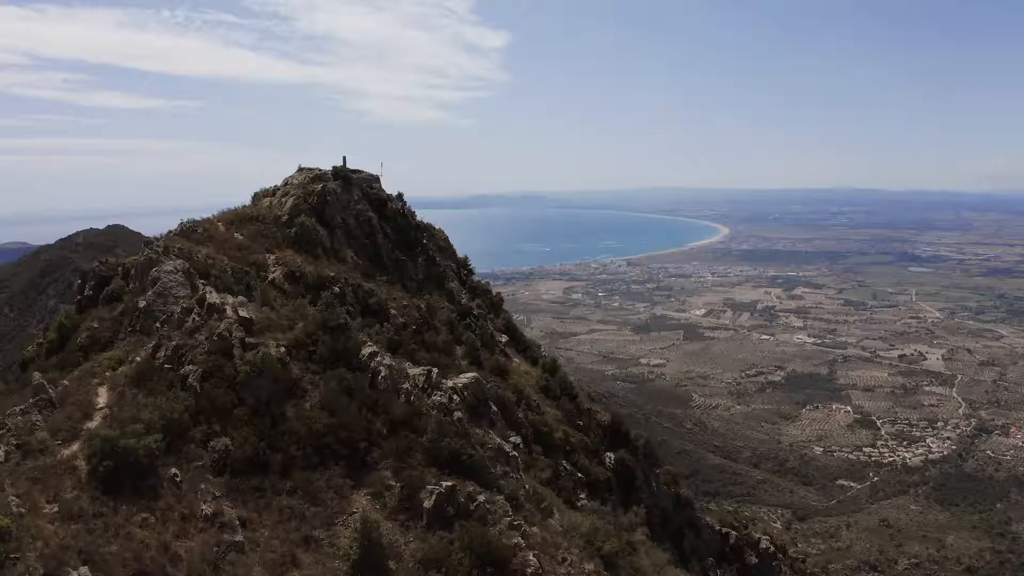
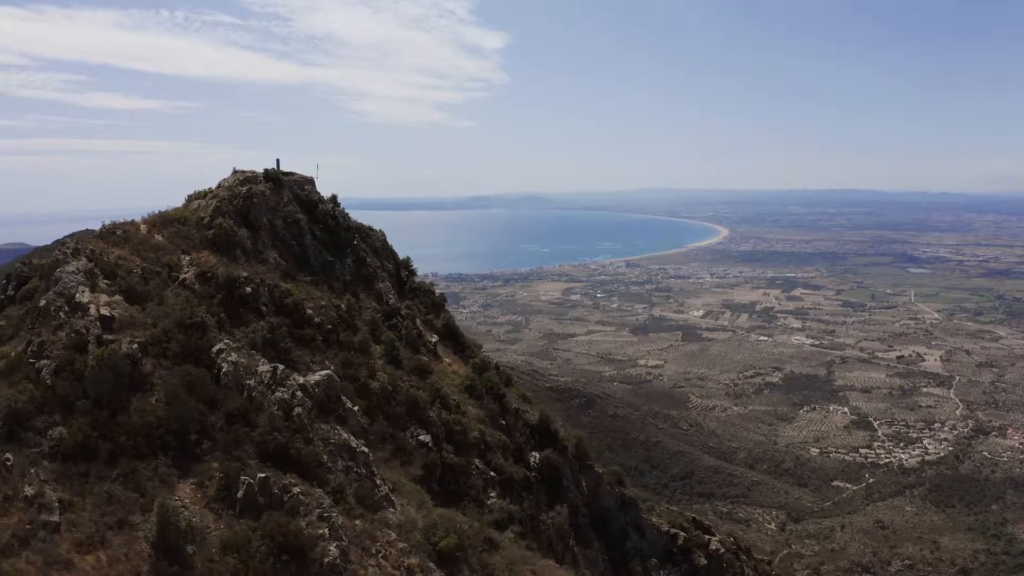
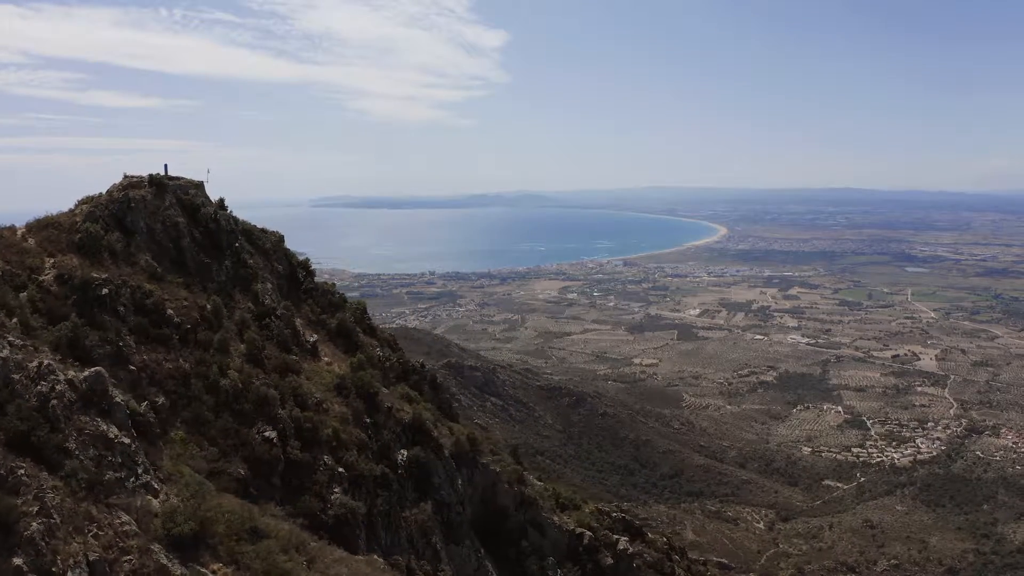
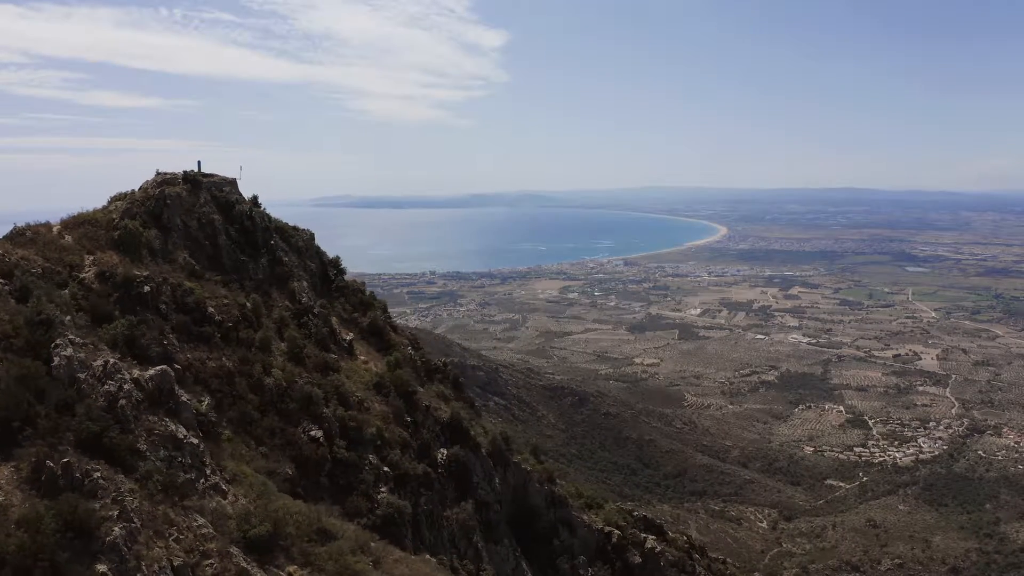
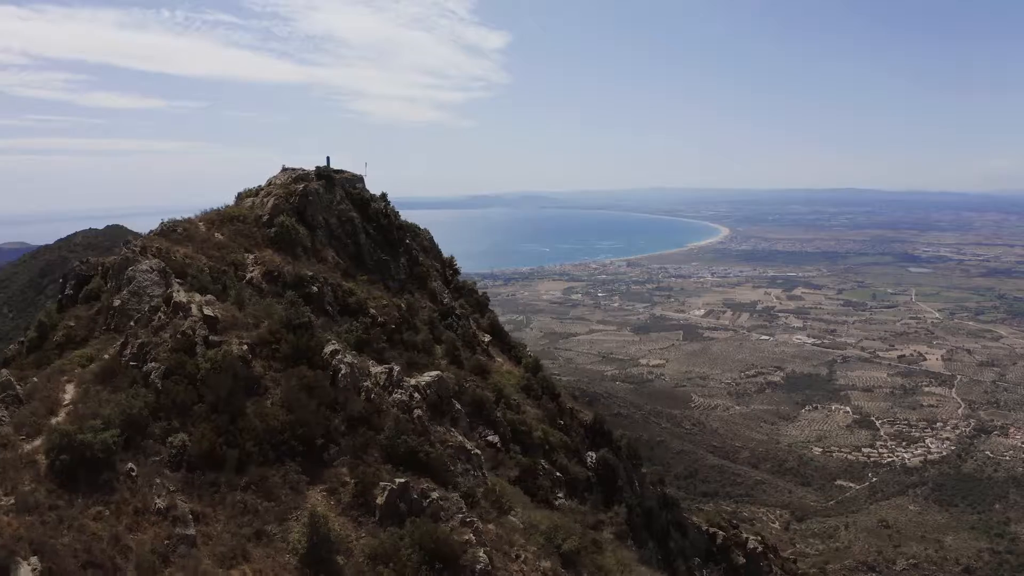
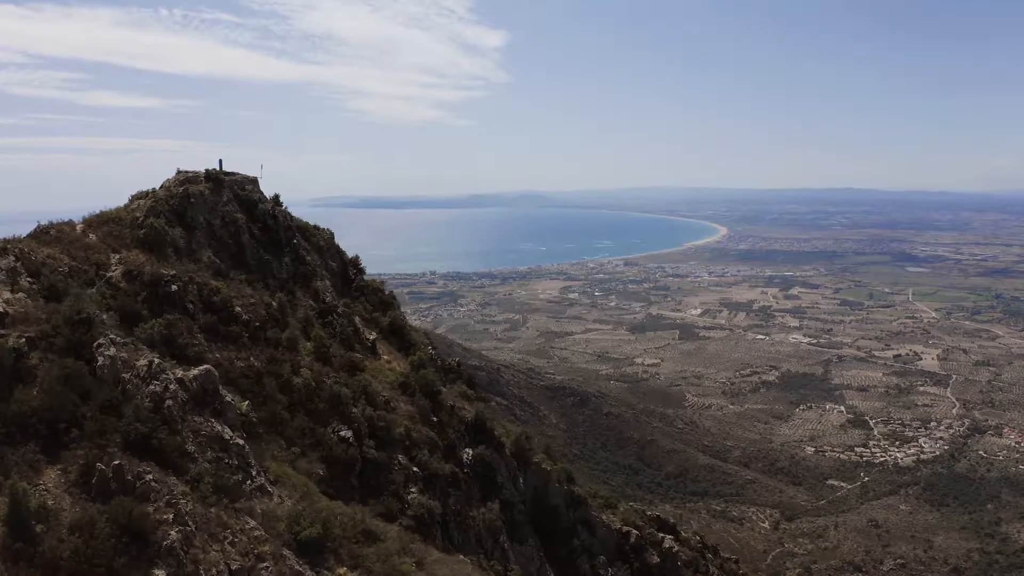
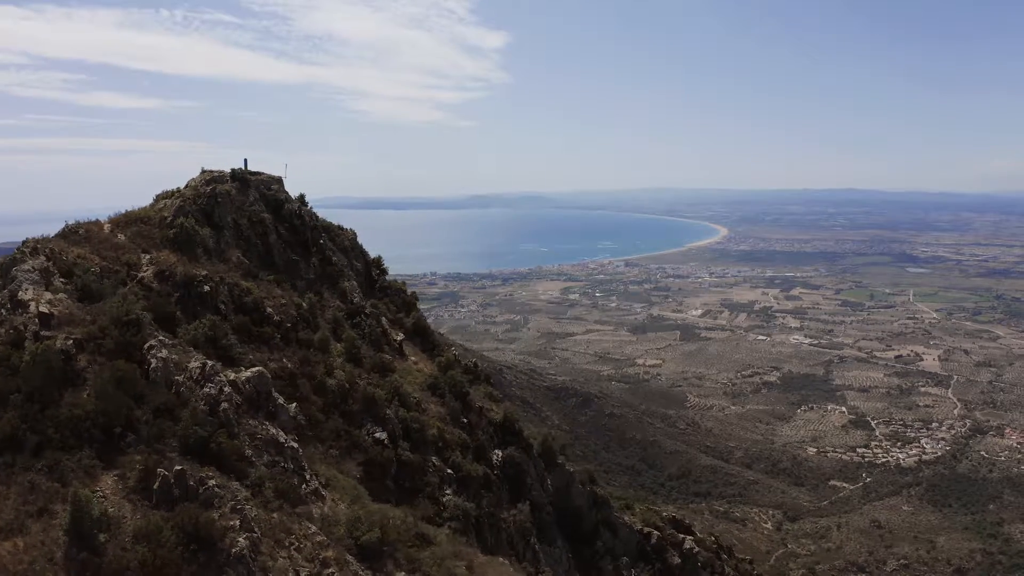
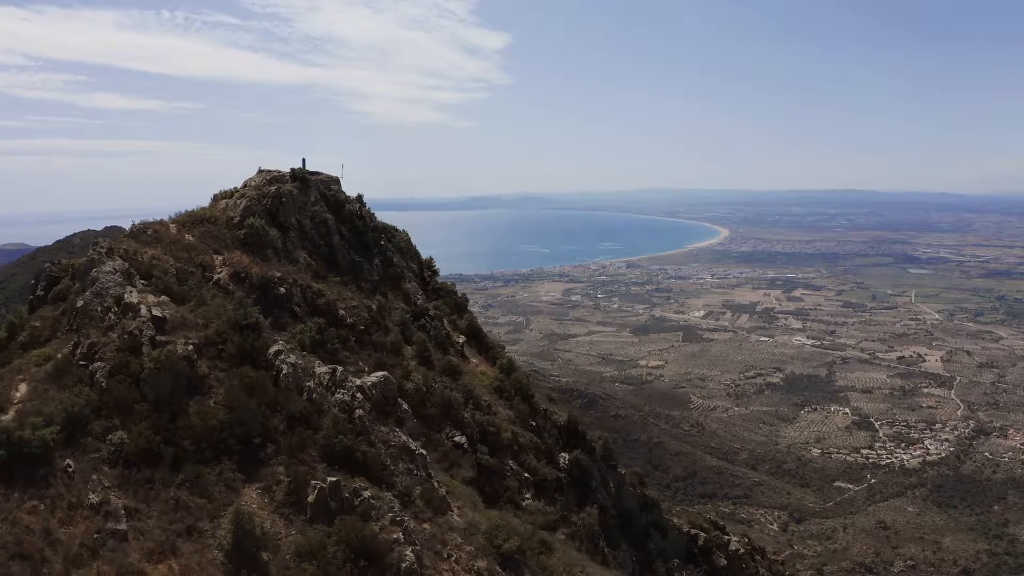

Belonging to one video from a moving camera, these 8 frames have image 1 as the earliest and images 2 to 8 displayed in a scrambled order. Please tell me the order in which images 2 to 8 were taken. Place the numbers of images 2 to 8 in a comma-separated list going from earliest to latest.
5, 8, 2, 7, 6, 4, 3
